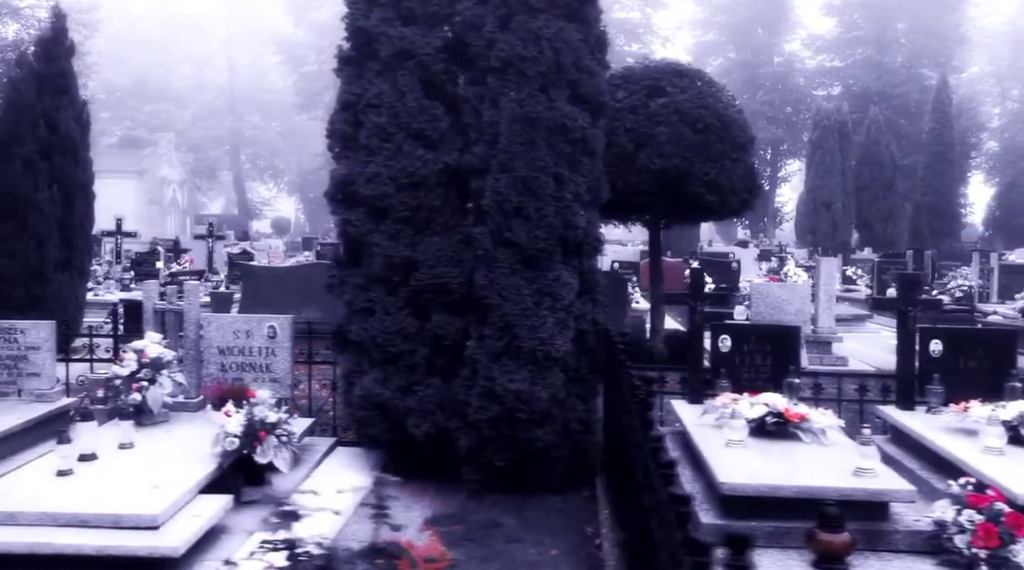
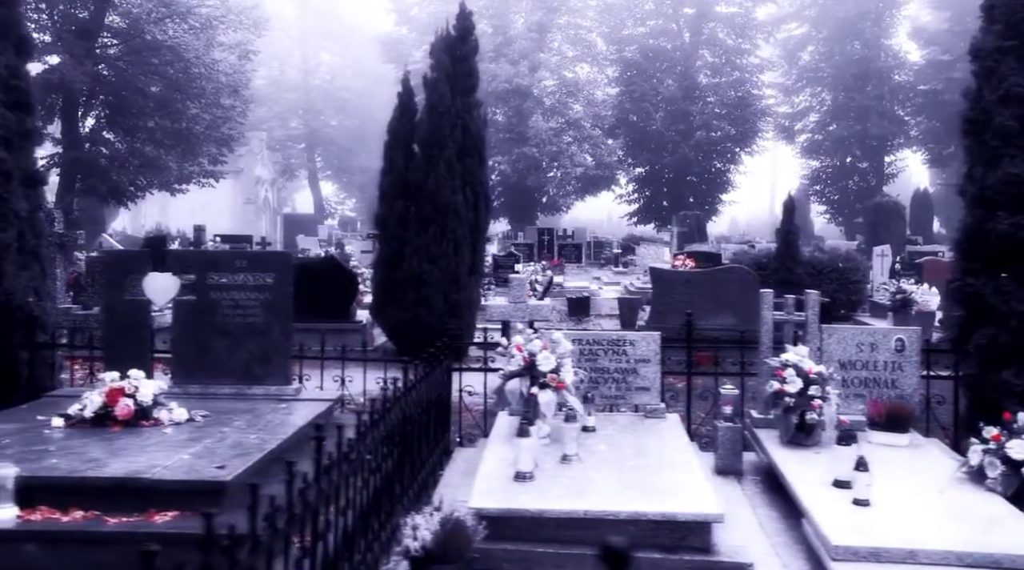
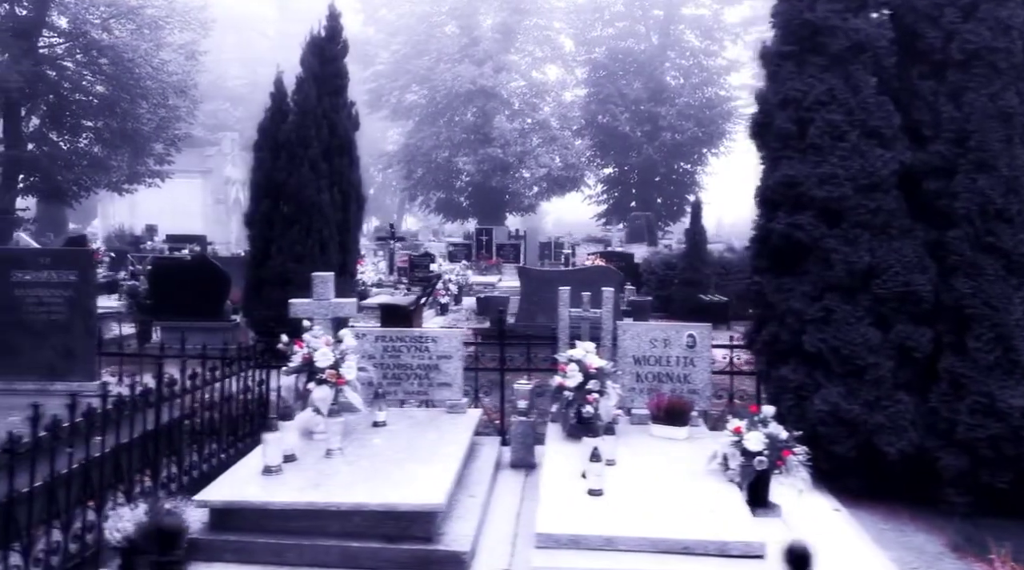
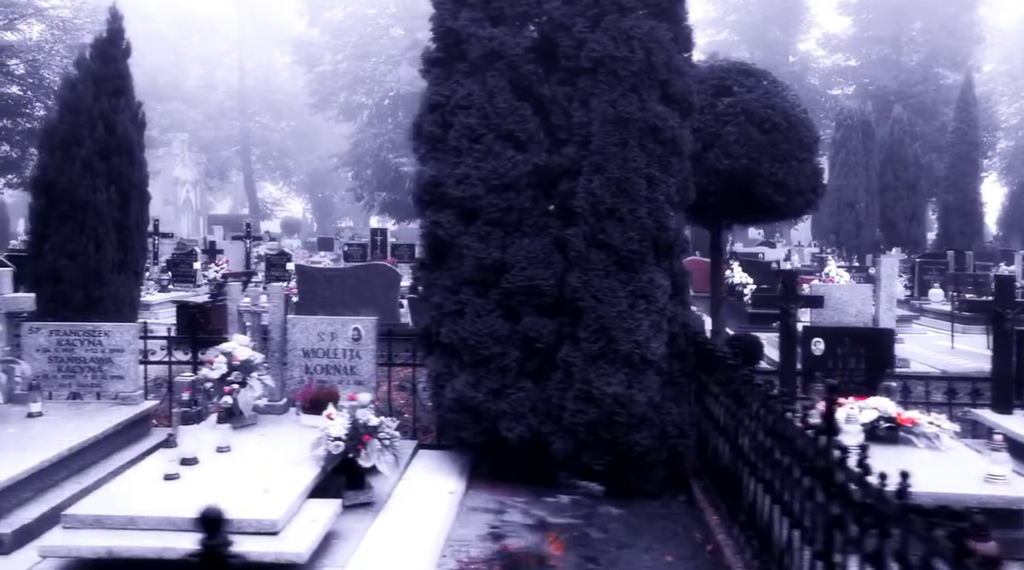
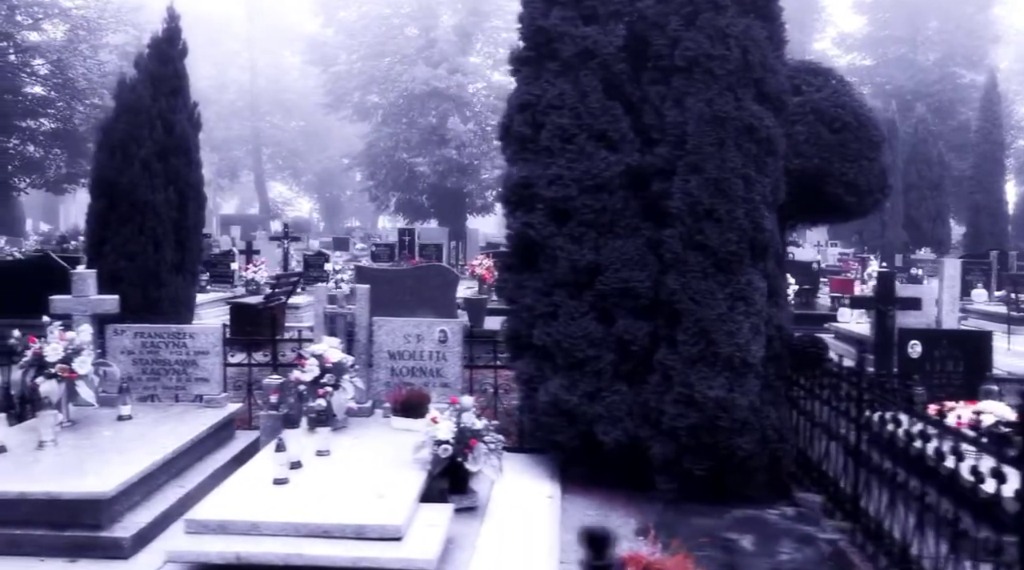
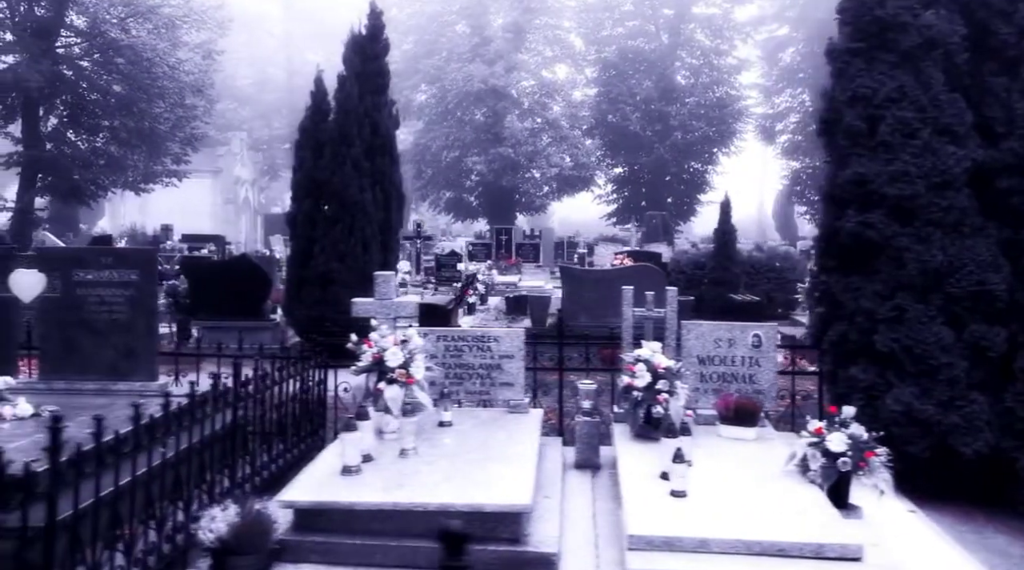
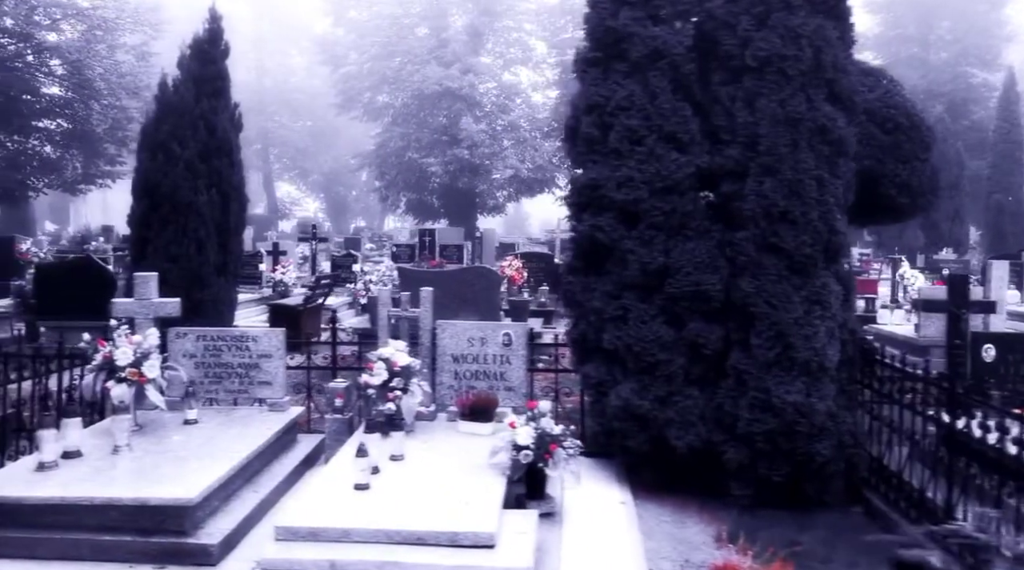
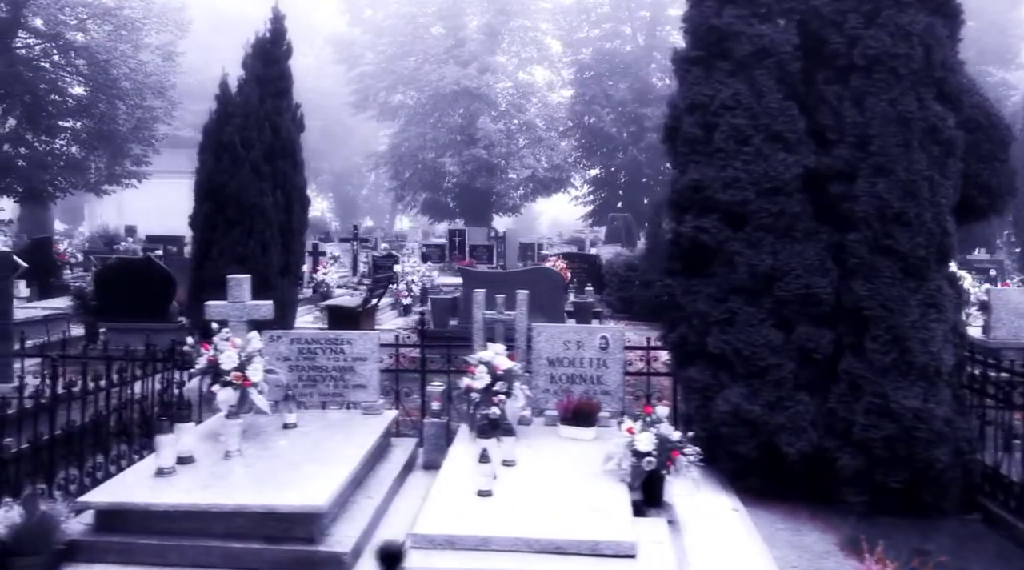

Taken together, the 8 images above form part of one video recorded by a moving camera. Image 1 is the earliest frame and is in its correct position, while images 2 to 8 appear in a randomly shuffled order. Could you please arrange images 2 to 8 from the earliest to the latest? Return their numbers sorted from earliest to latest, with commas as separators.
4, 5, 7, 8, 3, 6, 2
